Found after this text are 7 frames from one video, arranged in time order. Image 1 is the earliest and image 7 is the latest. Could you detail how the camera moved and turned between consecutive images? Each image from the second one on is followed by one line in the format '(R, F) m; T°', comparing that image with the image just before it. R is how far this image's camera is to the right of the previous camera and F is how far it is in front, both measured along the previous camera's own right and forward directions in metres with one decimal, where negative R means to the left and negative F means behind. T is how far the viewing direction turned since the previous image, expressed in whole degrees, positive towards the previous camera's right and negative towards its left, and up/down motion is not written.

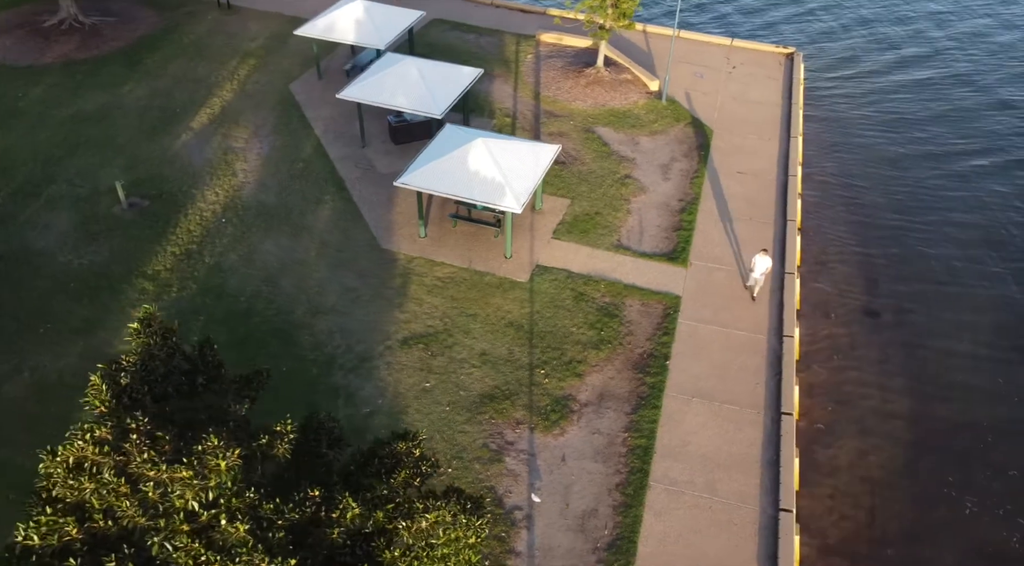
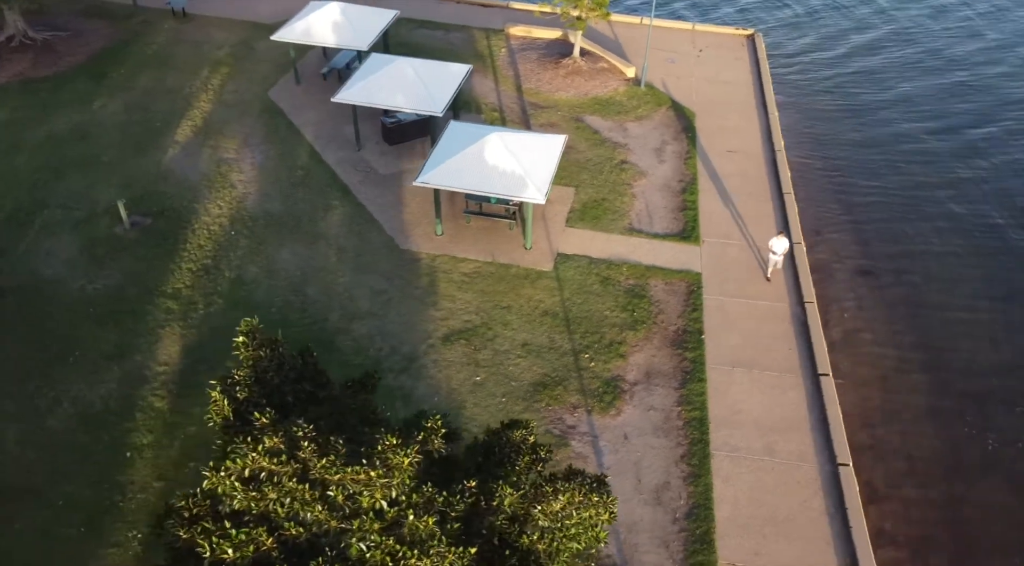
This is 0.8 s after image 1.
(-2.2, -0.2) m; +5°
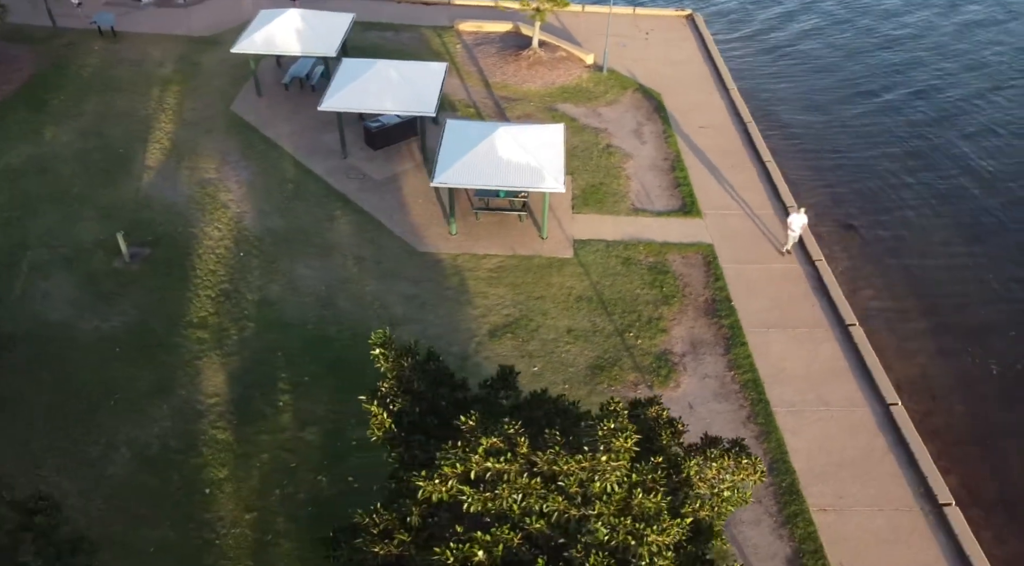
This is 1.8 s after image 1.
(-3.0, 0.0) m; +8°
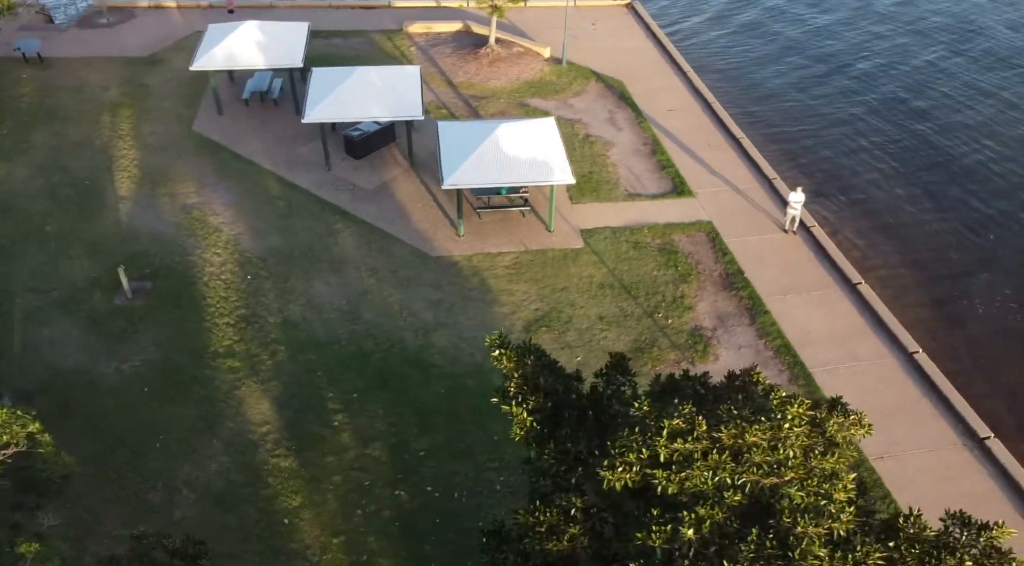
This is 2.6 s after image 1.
(-2.6, +0.1) m; +7°
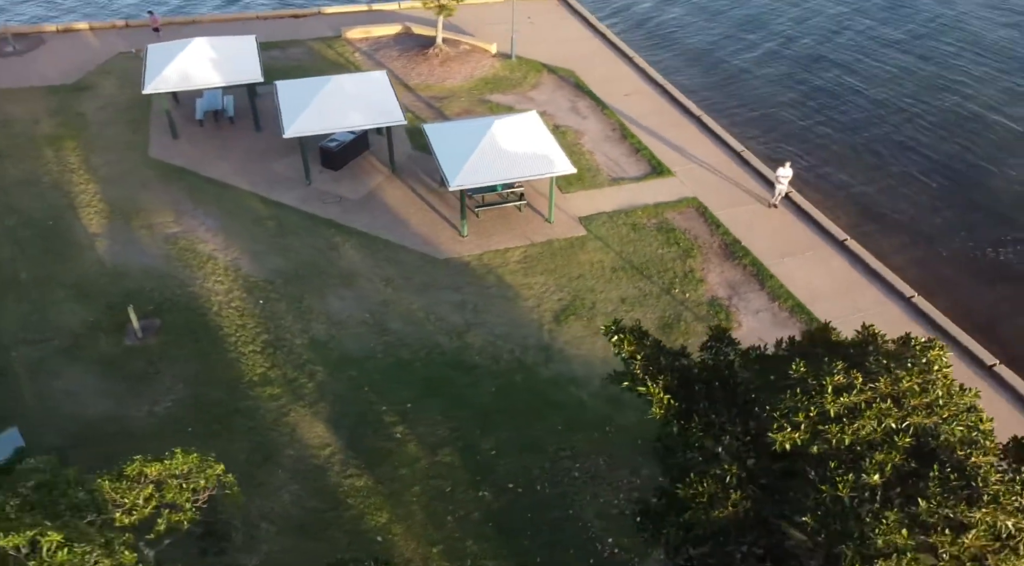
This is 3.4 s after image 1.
(-2.8, 0.0) m; +8°
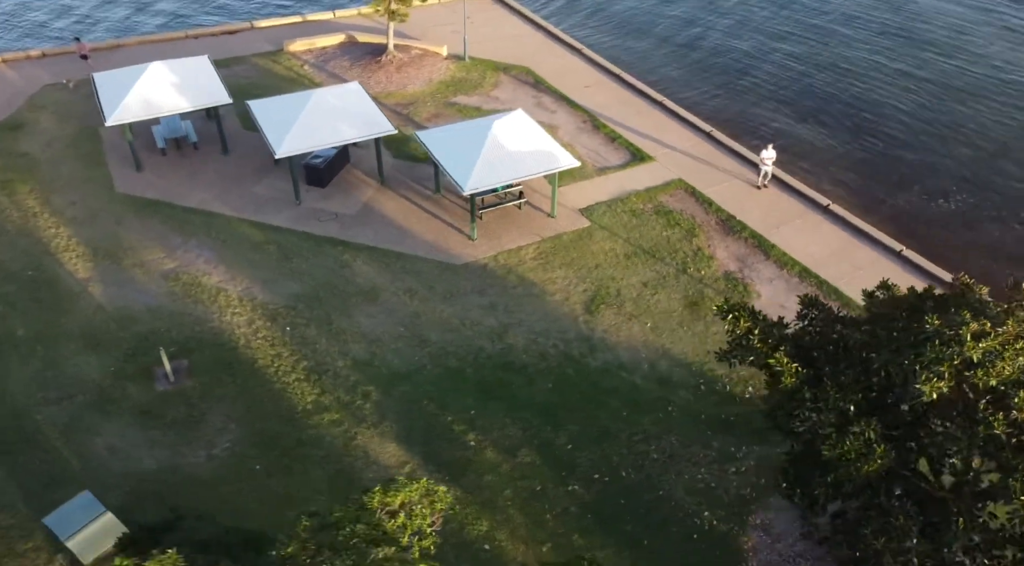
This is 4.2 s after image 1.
(-2.9, +0.1) m; +8°
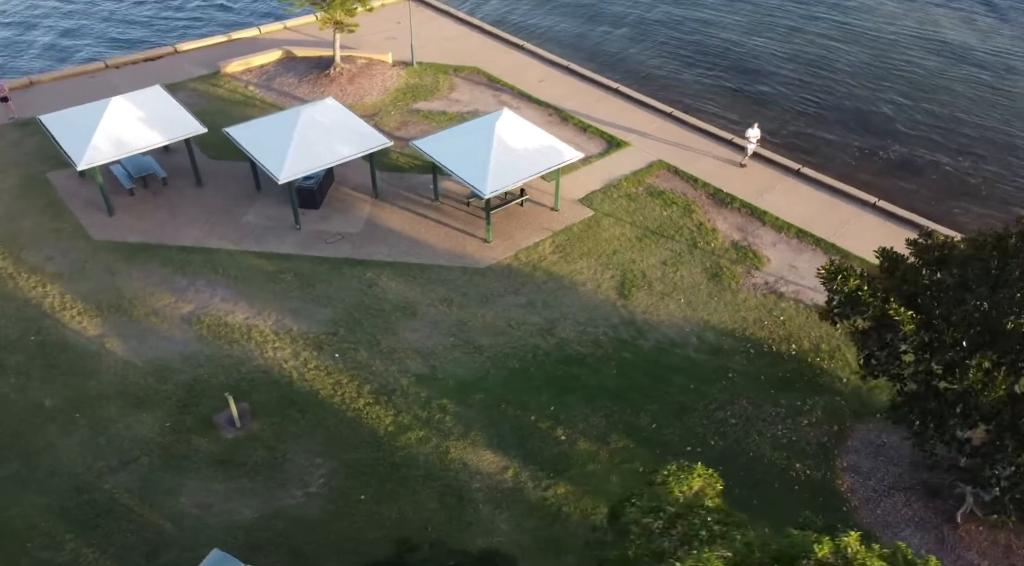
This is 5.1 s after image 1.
(-3.5, 0.0) m; +9°
